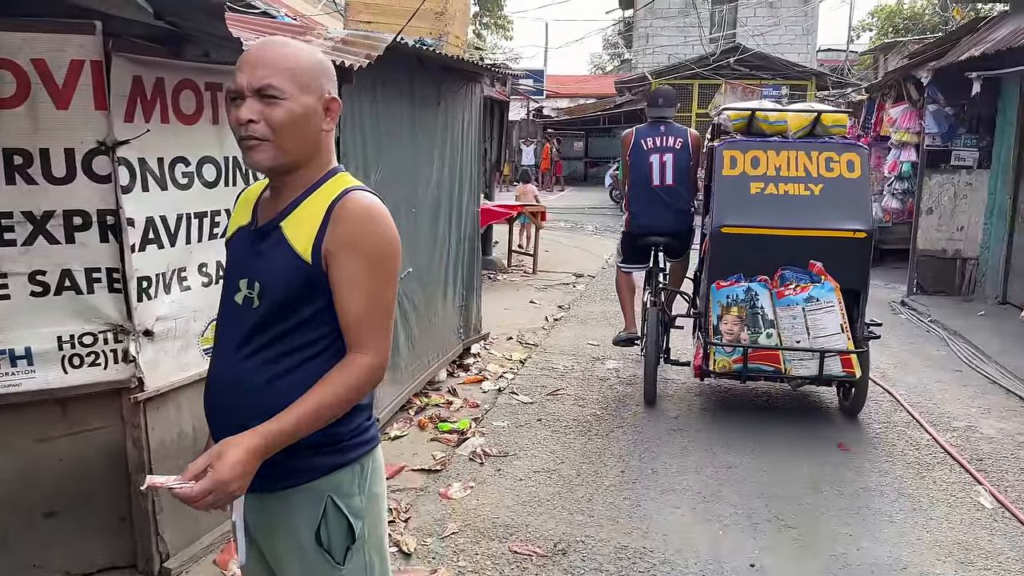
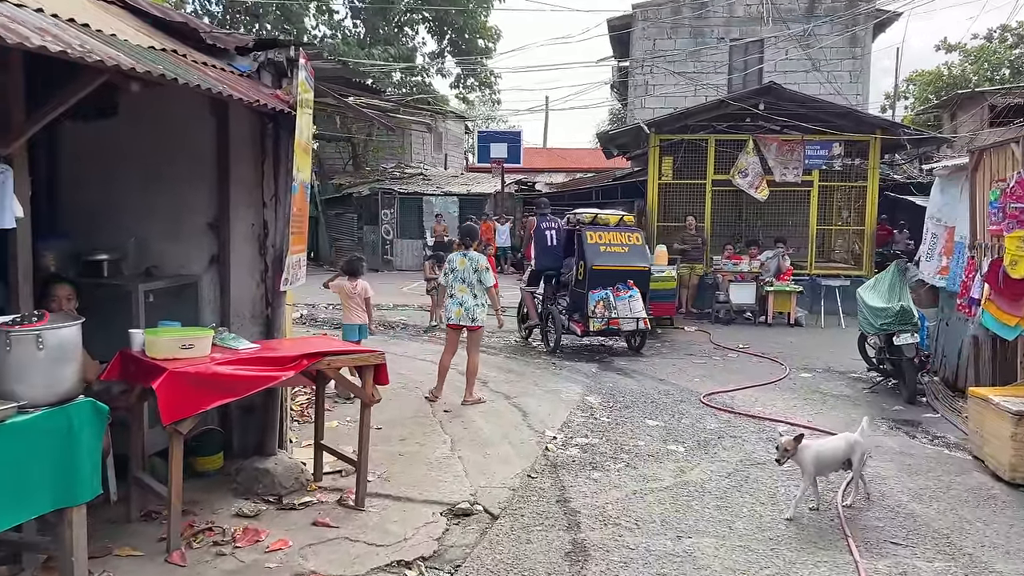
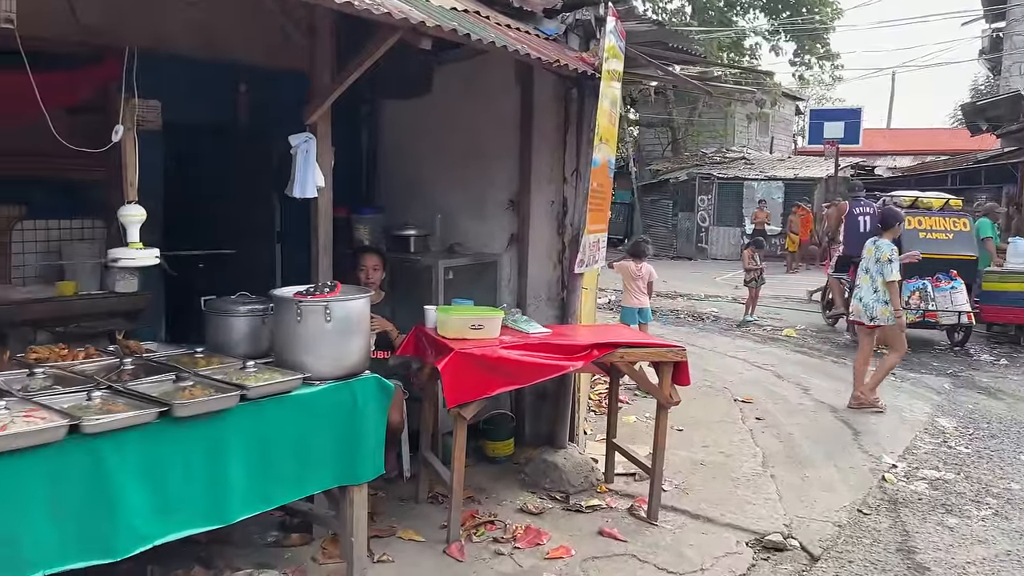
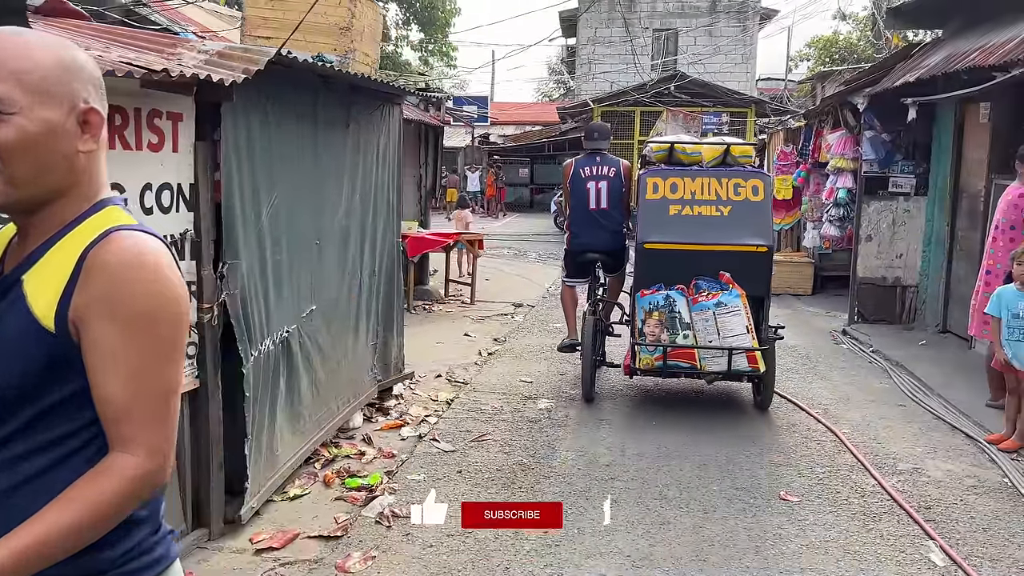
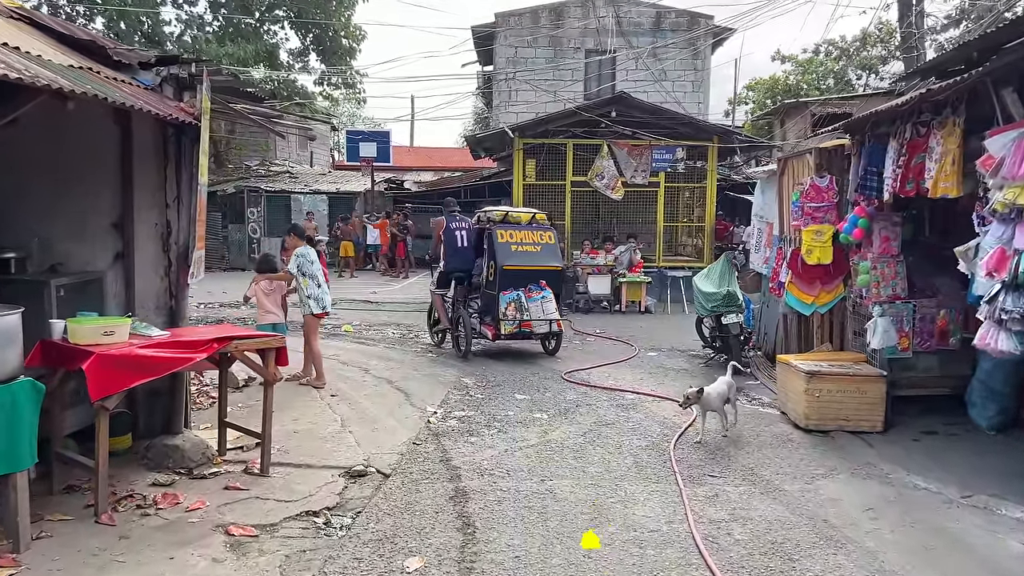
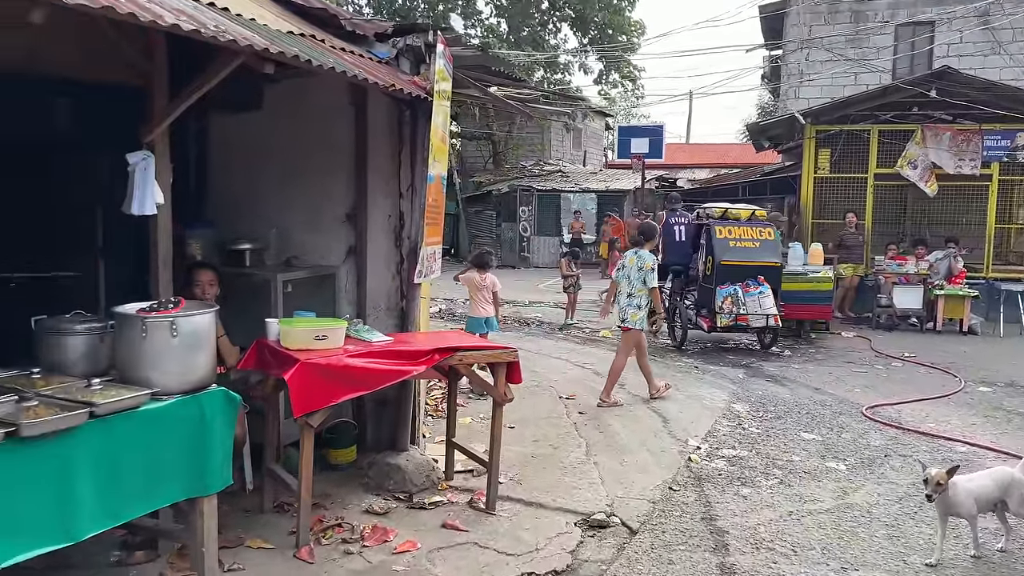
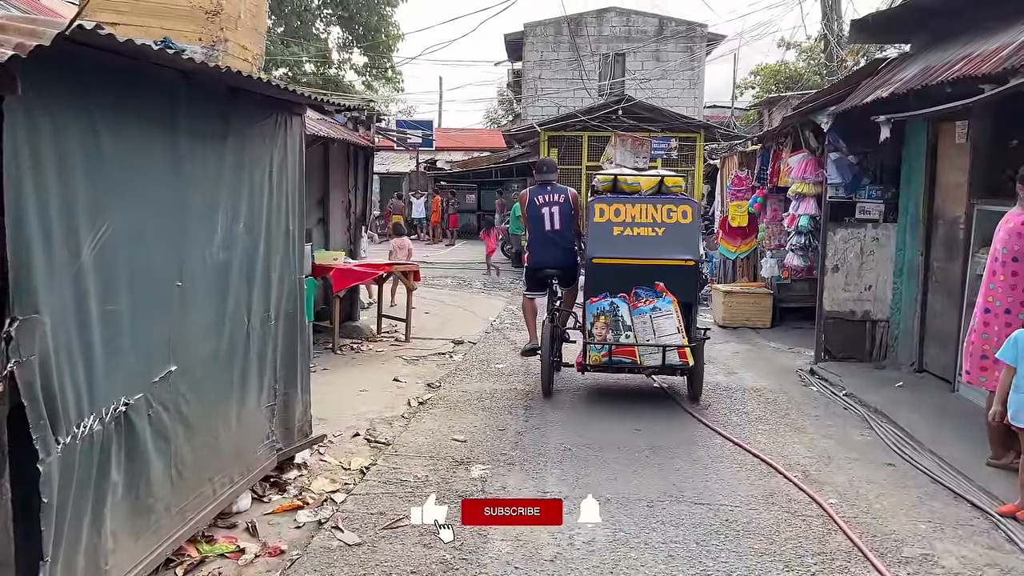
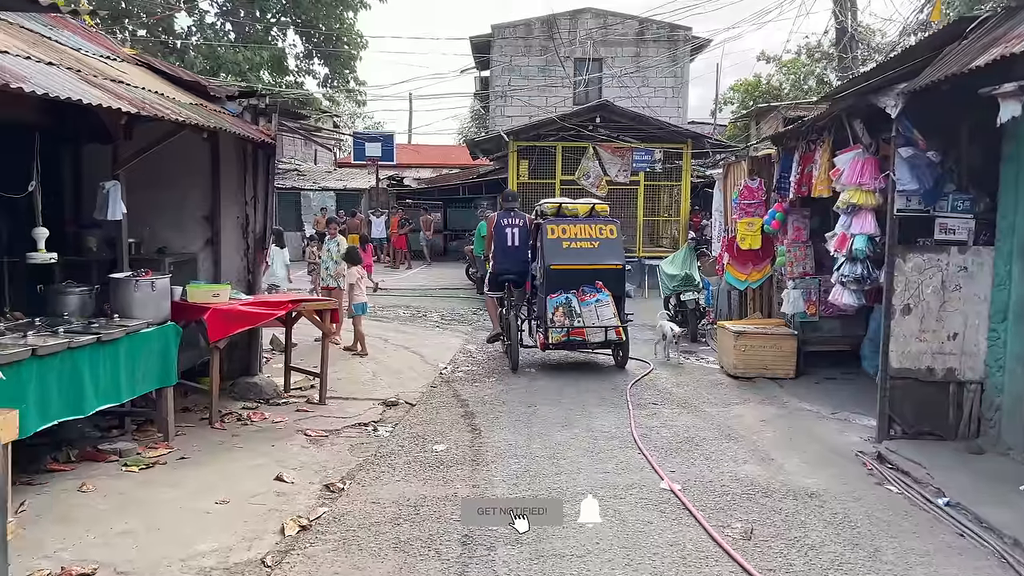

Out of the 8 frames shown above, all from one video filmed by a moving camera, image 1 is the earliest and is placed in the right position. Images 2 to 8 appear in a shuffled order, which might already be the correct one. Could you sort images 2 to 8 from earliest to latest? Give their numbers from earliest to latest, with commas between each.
4, 7, 8, 5, 2, 6, 3
